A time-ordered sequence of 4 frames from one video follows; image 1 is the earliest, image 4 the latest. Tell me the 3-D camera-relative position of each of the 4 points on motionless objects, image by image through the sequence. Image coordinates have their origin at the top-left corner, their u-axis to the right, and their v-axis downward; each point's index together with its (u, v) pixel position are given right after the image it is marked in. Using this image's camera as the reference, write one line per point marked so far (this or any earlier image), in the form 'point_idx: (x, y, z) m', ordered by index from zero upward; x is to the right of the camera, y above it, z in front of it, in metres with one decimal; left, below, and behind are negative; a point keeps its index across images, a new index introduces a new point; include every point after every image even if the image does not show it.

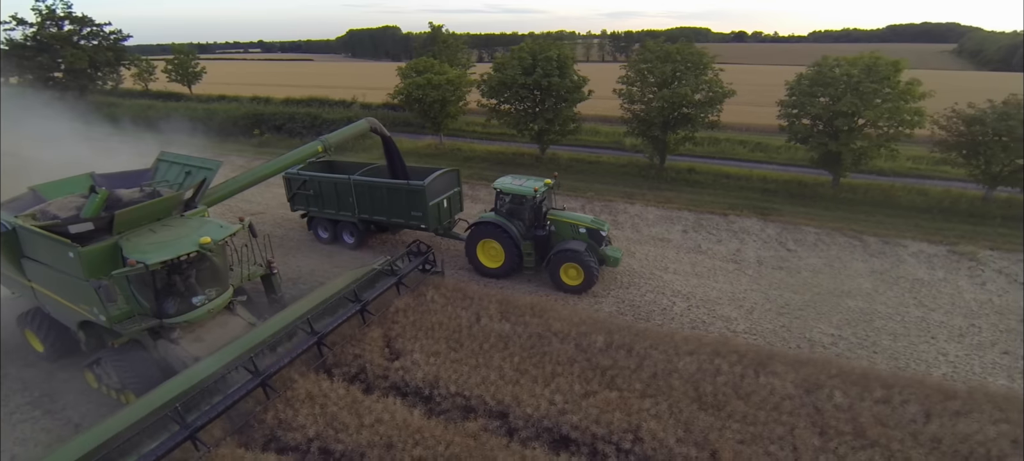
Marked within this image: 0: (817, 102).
0: (+8.2, +3.5, +14.7) m
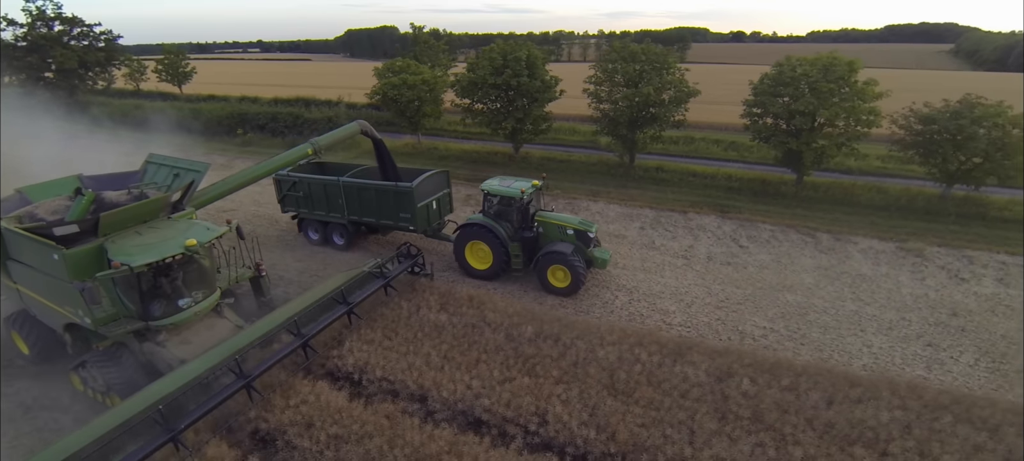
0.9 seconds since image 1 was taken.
0: (+7.3, +3.6, +15.0) m
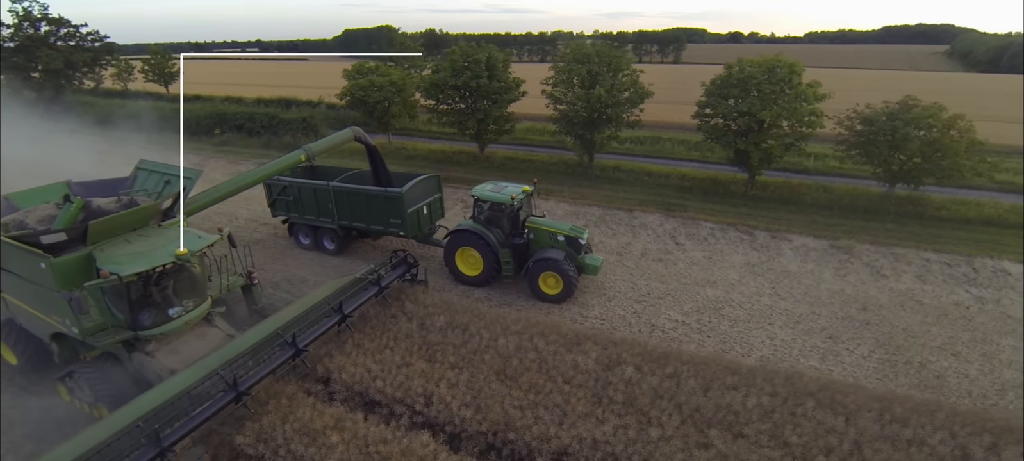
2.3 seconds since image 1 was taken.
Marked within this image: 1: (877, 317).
0: (+6.0, +3.6, +15.3) m
1: (+6.3, -1.5, +9.3) m
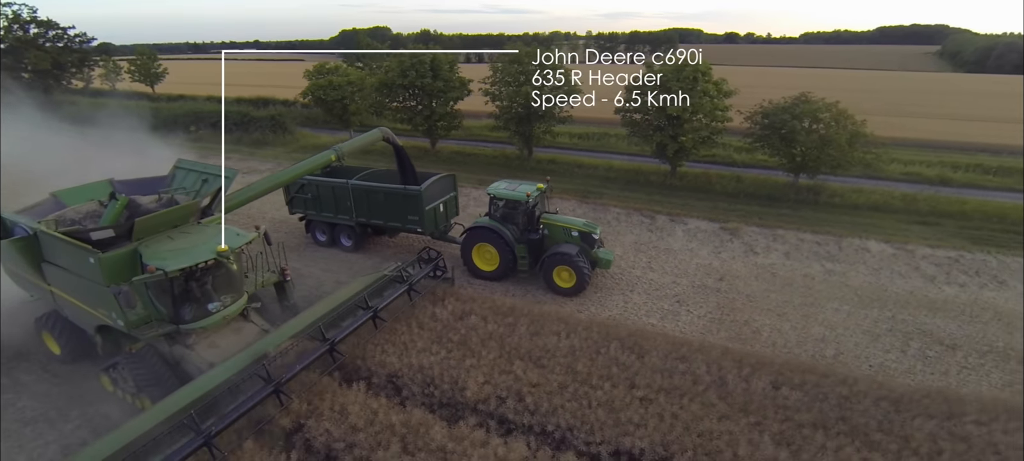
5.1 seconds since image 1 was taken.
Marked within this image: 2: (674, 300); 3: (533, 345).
0: (+4.0, +4.0, +16.6) m
1: (+4.2, -1.1, +10.6) m
2: (+3.0, -1.3, +10.0) m
3: (+0.3, -1.6, +7.6) m
